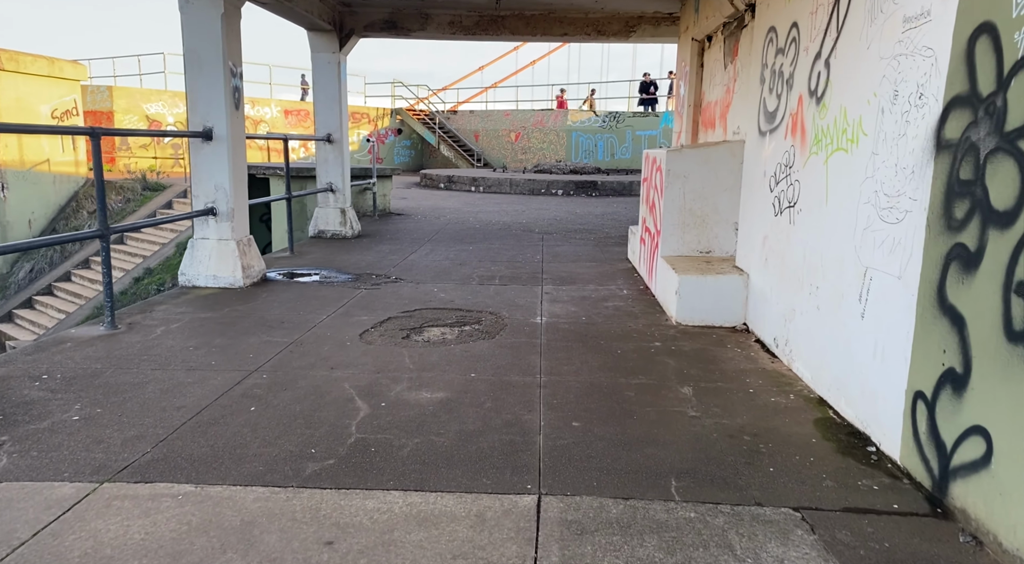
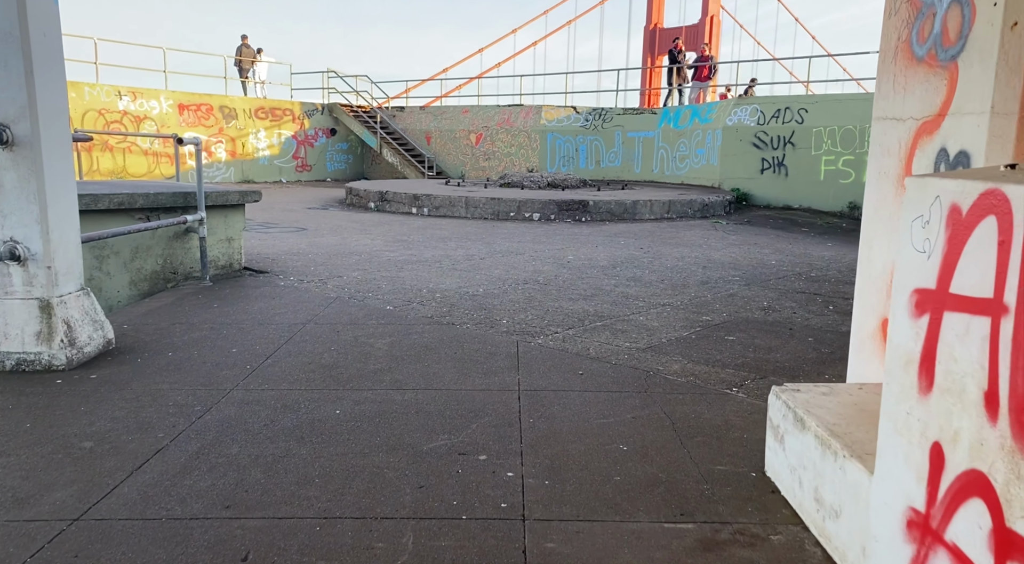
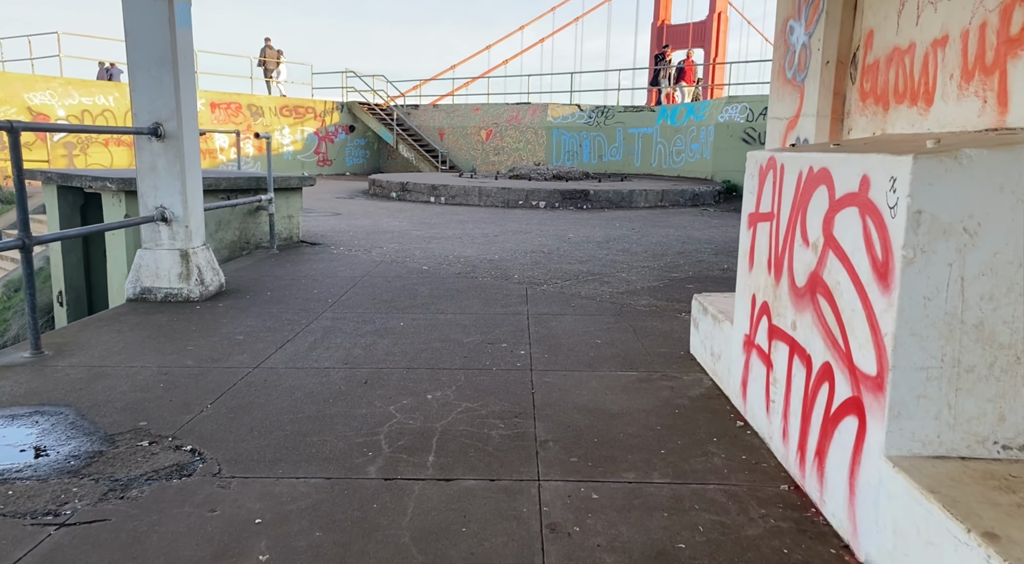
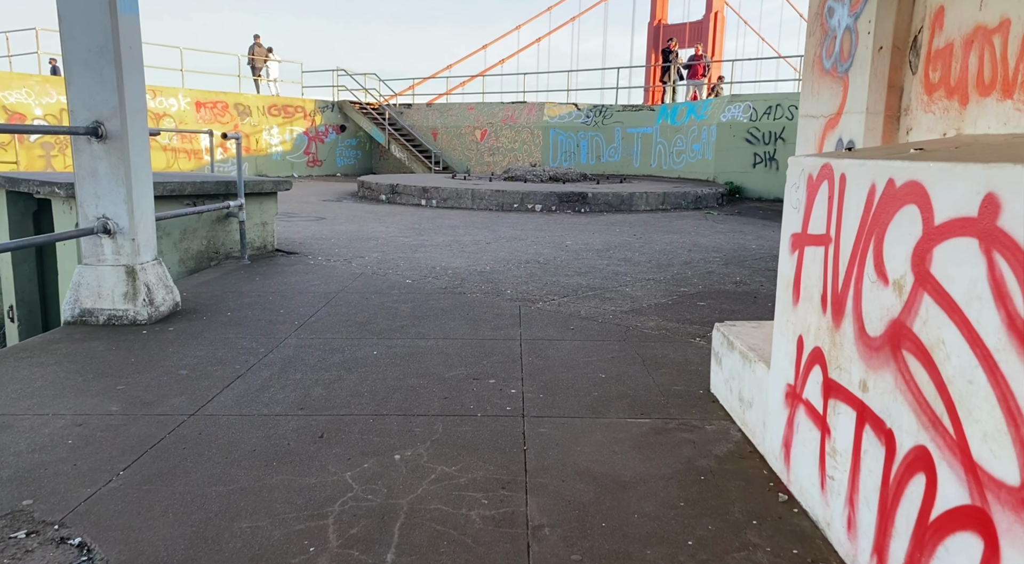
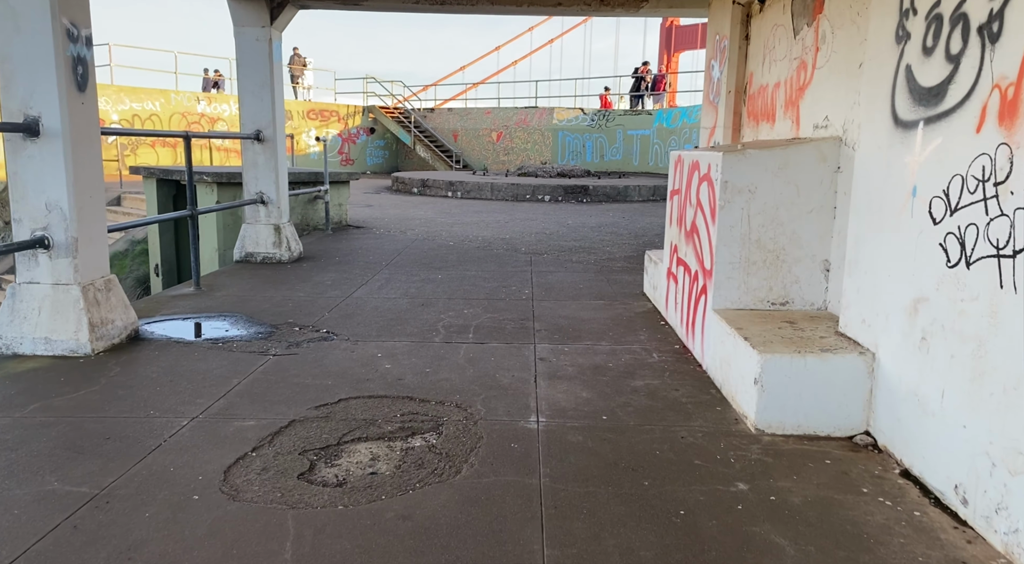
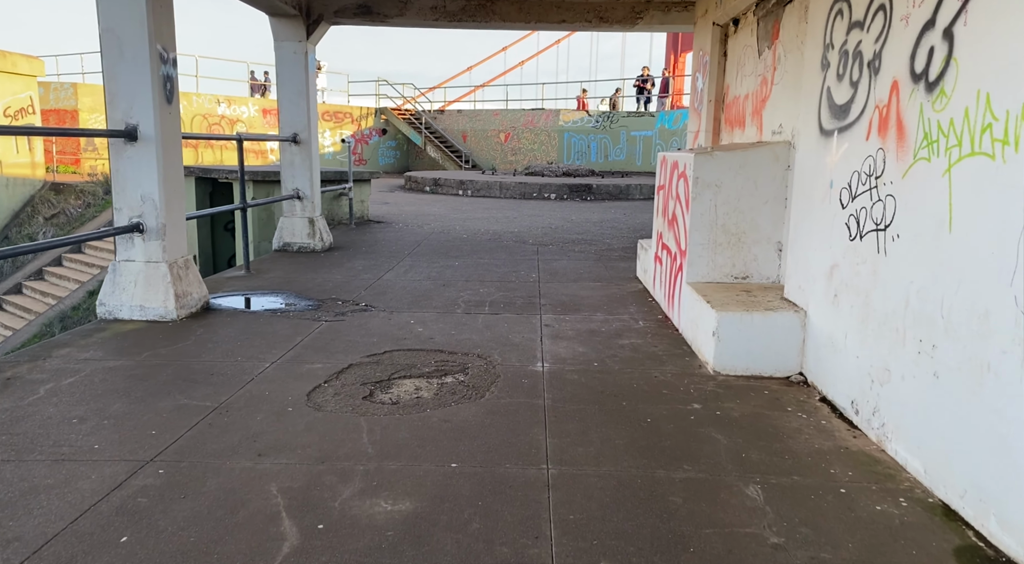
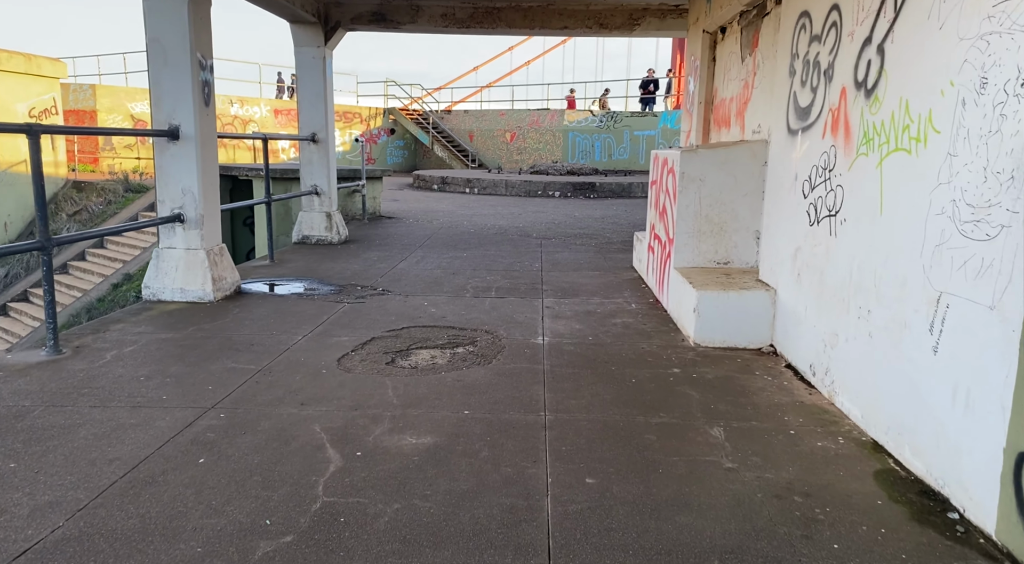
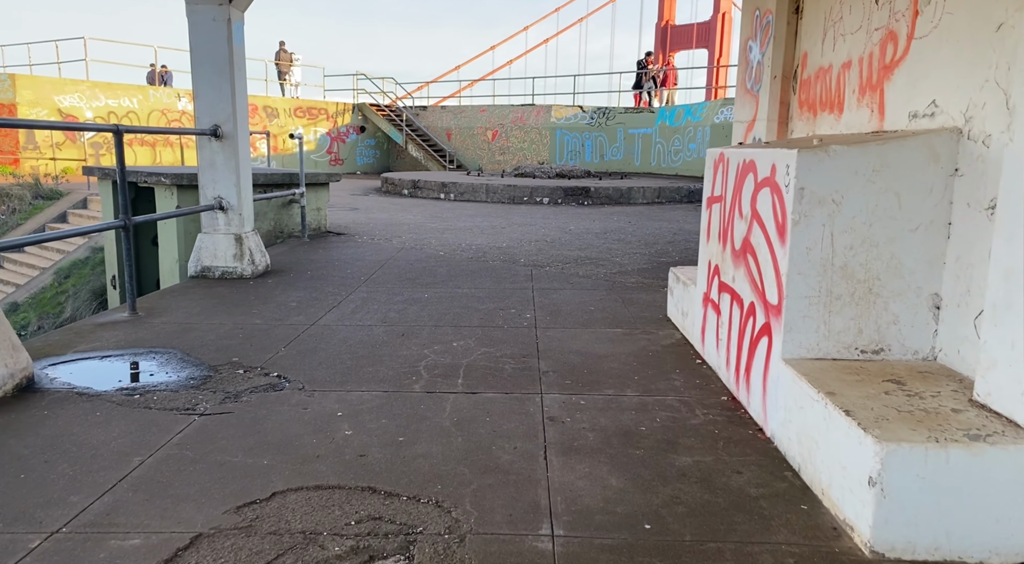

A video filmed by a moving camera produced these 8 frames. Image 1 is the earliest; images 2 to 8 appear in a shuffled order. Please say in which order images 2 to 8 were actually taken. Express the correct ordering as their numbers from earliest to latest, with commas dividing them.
7, 6, 5, 8, 3, 4, 2
